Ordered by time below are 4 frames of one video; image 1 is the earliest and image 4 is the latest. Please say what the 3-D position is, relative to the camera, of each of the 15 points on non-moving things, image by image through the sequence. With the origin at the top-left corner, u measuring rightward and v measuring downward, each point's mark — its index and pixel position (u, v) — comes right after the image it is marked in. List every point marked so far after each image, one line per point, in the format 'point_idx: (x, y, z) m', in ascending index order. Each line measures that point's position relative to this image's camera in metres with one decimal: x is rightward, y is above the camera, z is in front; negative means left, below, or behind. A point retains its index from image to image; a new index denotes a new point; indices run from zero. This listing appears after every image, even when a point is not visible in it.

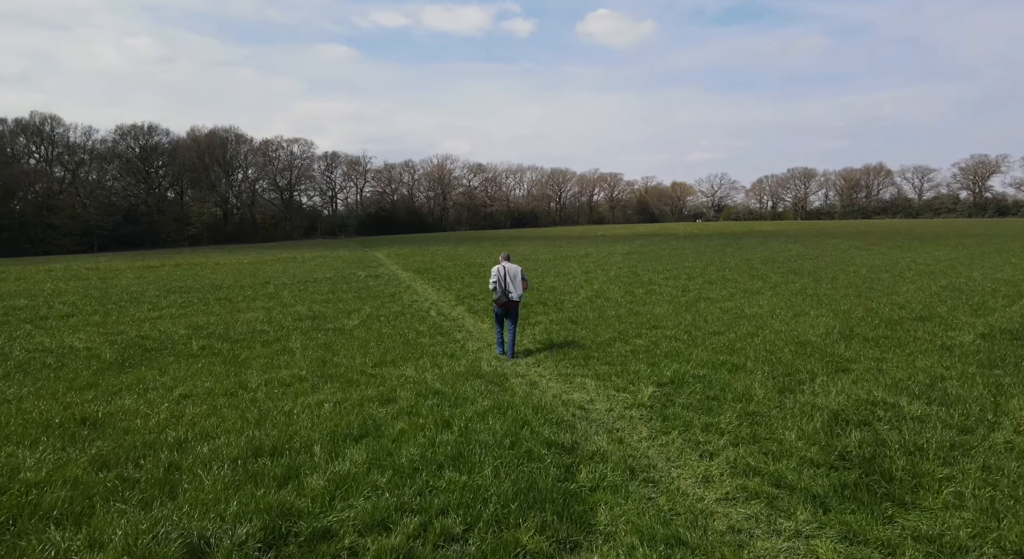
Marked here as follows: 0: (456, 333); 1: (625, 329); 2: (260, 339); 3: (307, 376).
0: (-1.4, -1.4, +17.5) m
1: (+2.7, -1.2, +16.8) m
2: (-5.9, -1.4, +16.2) m
3: (-3.7, -1.7, +12.4) m
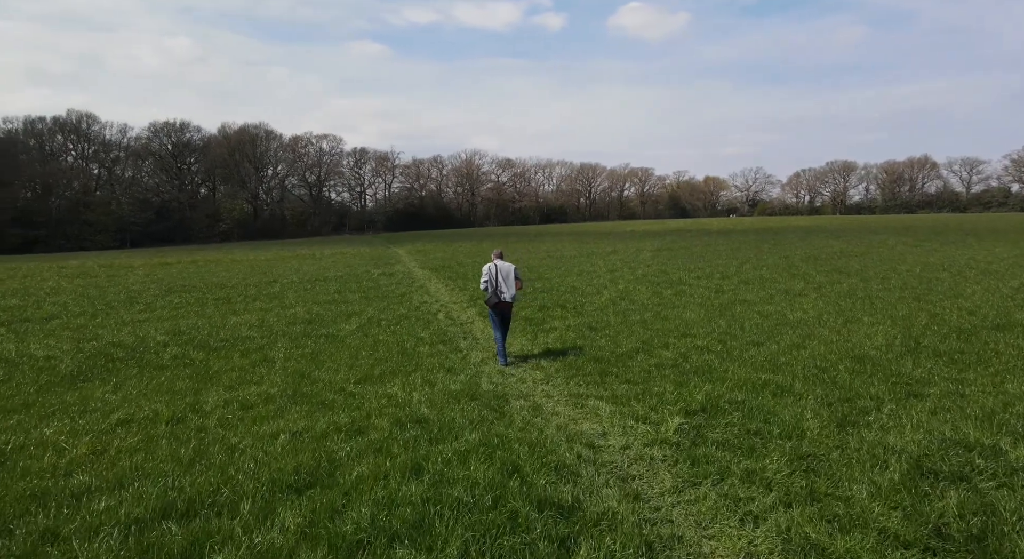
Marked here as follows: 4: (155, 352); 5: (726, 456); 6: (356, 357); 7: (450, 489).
0: (-1.2, -1.4, +15.7) m
1: (+3.0, -1.3, +14.8) m
2: (-5.7, -1.4, +14.6) m
3: (-3.7, -1.8, +10.7) m
4: (-7.2, -1.5, +14.0) m
5: (+2.4, -2.0, +7.6) m
6: (-3.1, -1.6, +13.8) m
7: (-0.6, -2.0, +6.6) m
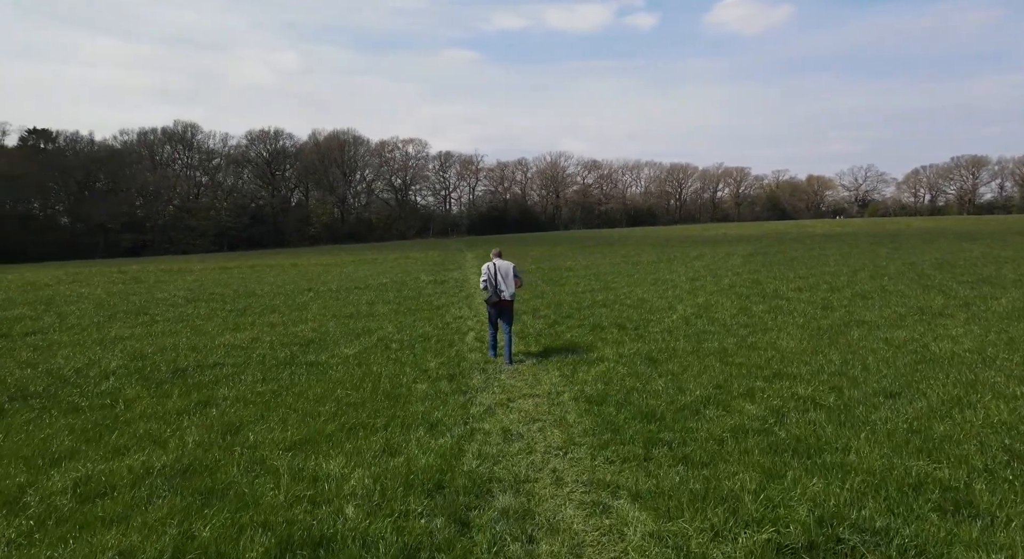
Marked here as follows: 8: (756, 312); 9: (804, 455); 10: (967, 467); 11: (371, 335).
0: (-0.6, -1.7, +12.0) m
1: (+3.3, -1.5, +10.6) m
2: (-5.3, -1.7, +11.5) m
3: (-3.8, -2.0, +7.4) m
4: (-6.8, -1.7, +11.1) m
5: (+1.8, -2.2, +3.6) m
6: (-2.8, -1.8, +10.3) m
7: (-1.2, -2.2, +2.9) m
8: (+6.1, -0.8, +17.3) m
9: (+3.1, -1.8, +7.3) m
10: (+4.3, -1.8, +6.5) m
11: (-3.3, -1.3, +16.2) m
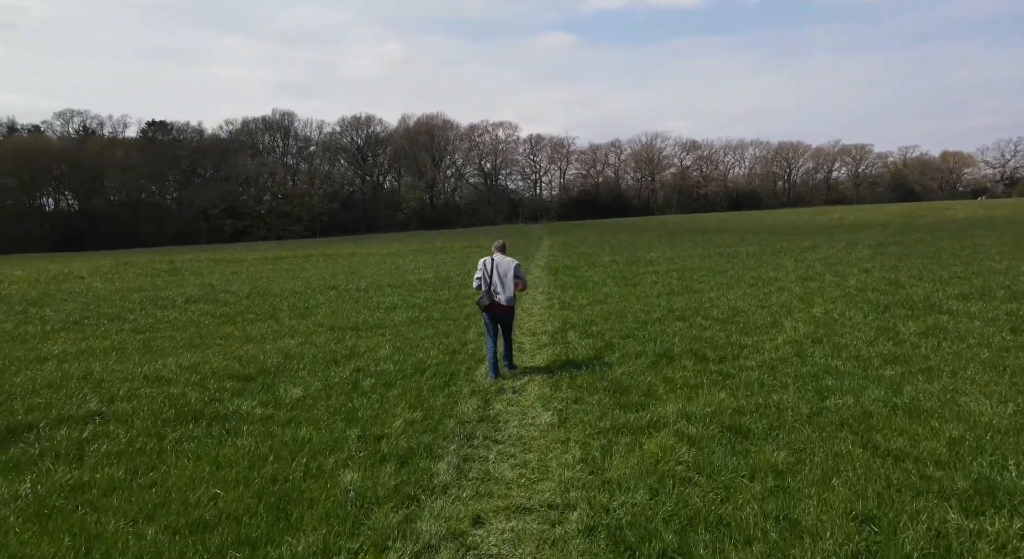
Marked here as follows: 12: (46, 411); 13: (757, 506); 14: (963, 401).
0: (-0.7, -1.9, +7.5) m
1: (+3.1, -1.8, +5.5) m
2: (-5.4, -1.8, +7.6) m
3: (-4.4, -2.3, +3.3) m
4: (-6.9, -1.9, +7.4) m
5: (+0.6, -2.6, -1.2) m
6: (-3.1, -2.0, +6.1) m
7: (-2.5, -2.6, -1.5) m
8: (+6.8, -0.9, +11.8) m
9: (+2.3, -2.2, +2.3) m
10: (+3.4, -2.1, +1.4) m
11: (-2.7, -1.4, +12.0) m
12: (-6.1, -1.7, +9.2) m
13: (+2.1, -1.8, +5.8) m
14: (+5.4, -1.4, +8.2) m
